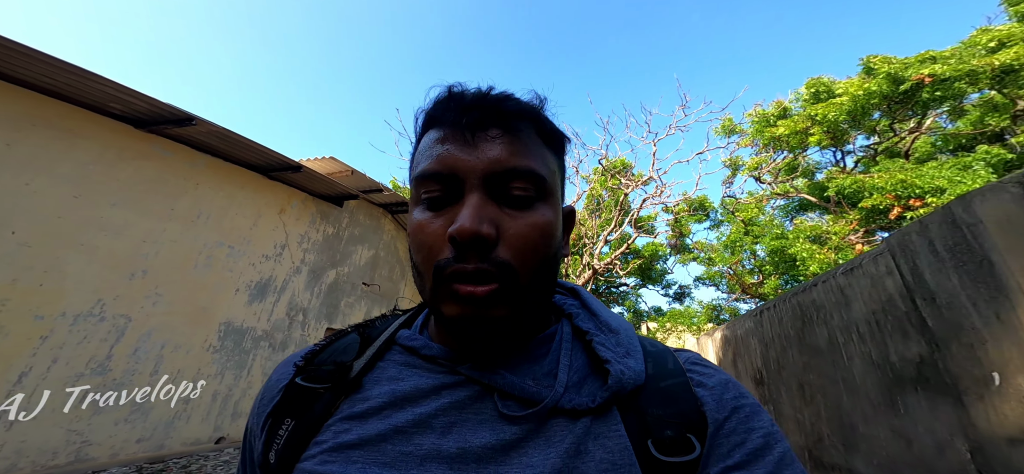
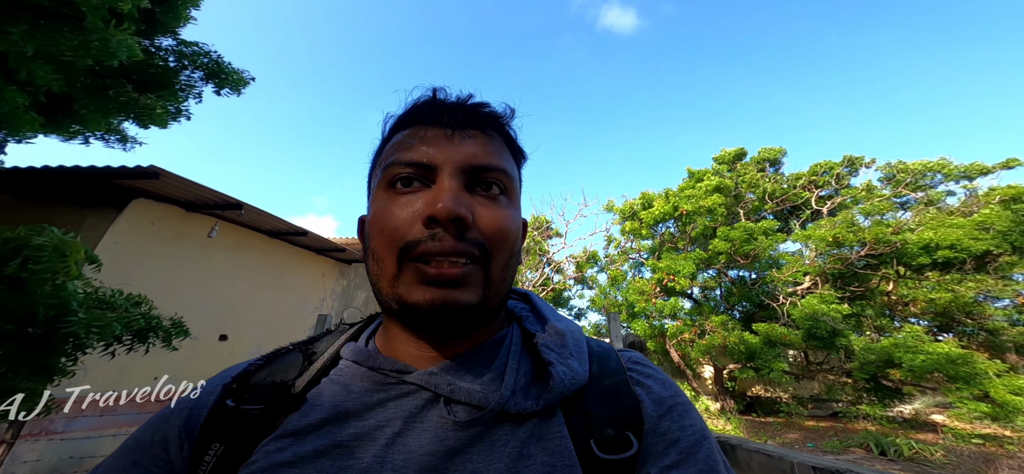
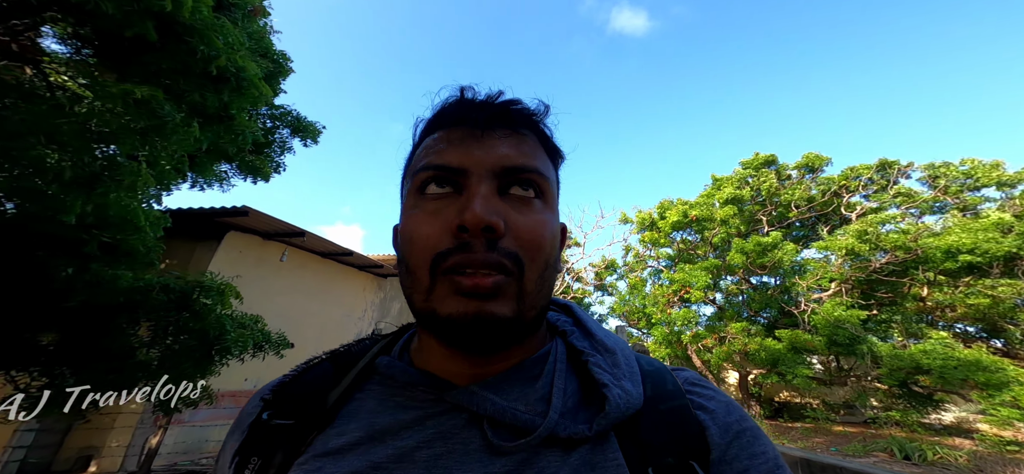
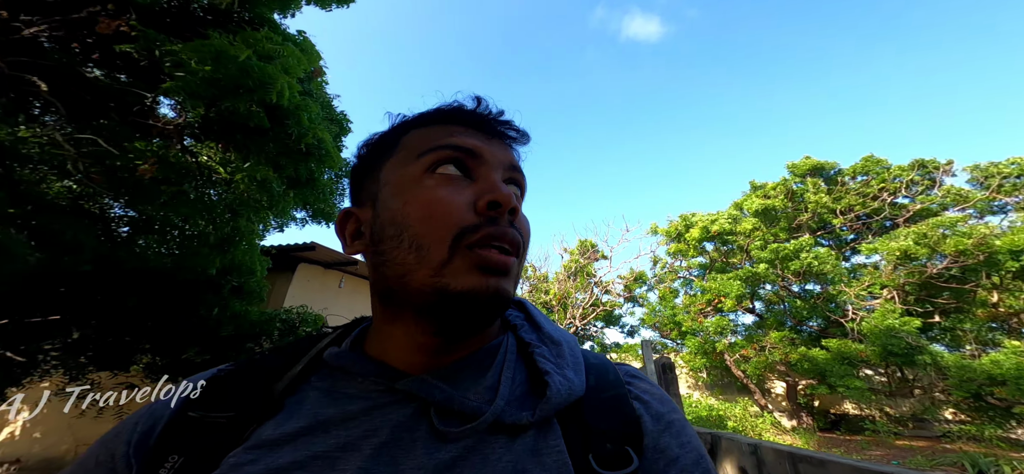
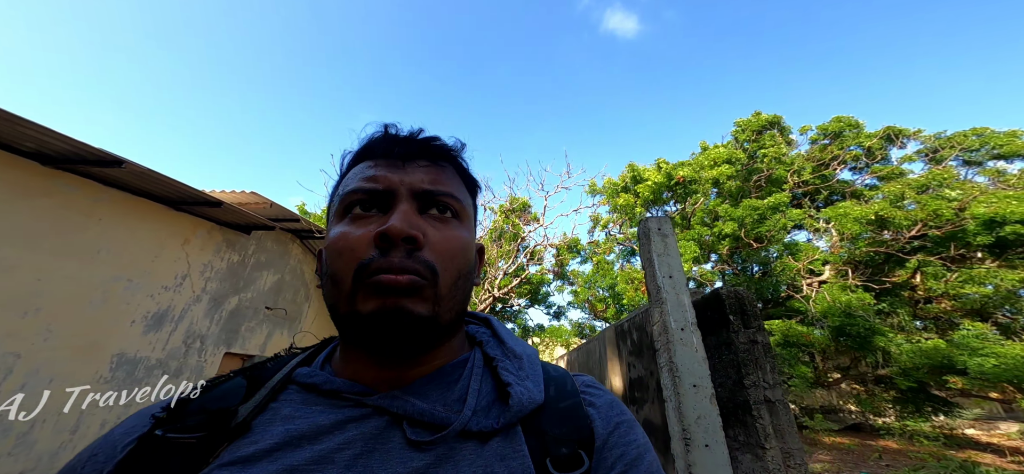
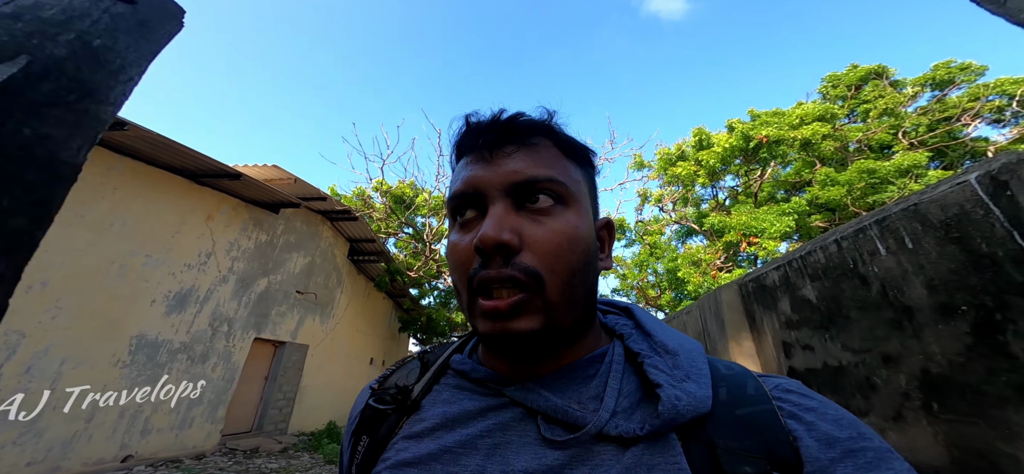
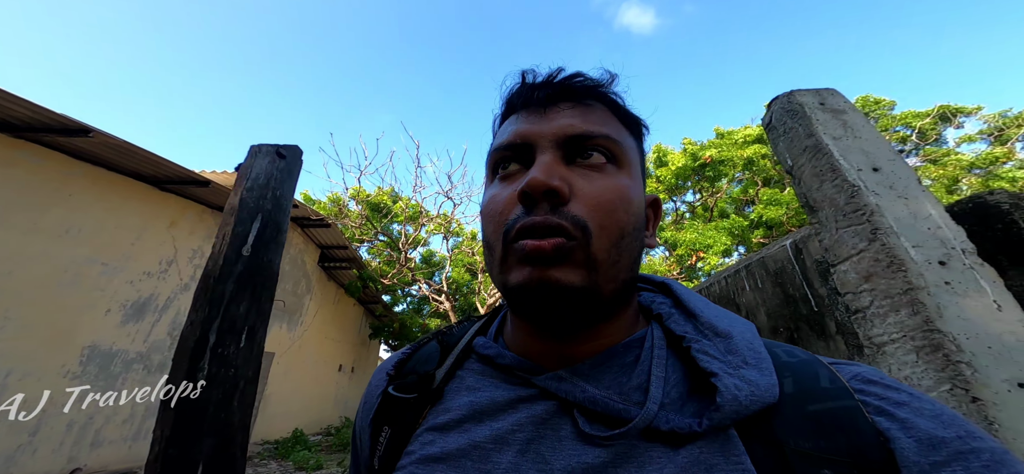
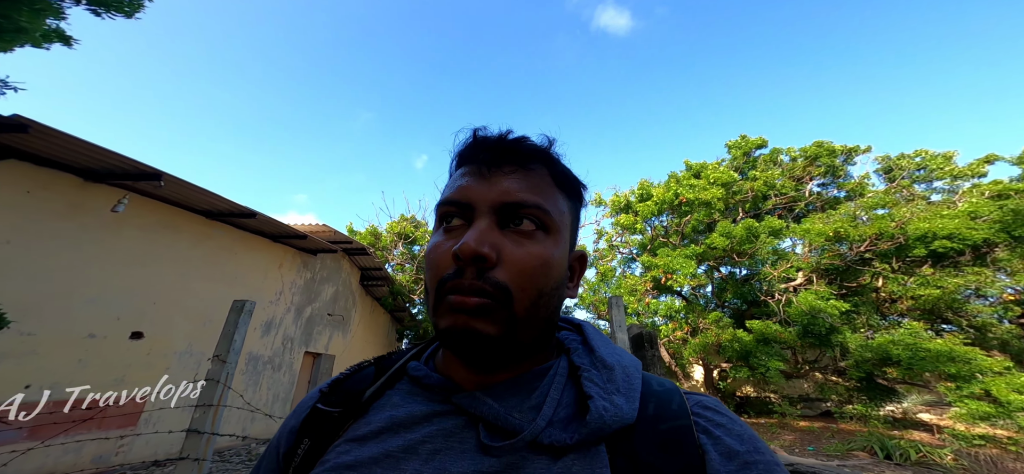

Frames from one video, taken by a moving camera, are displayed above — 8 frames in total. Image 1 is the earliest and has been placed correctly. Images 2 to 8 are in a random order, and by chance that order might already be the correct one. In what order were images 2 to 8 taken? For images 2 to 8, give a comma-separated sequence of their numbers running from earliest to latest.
6, 7, 5, 8, 2, 3, 4
